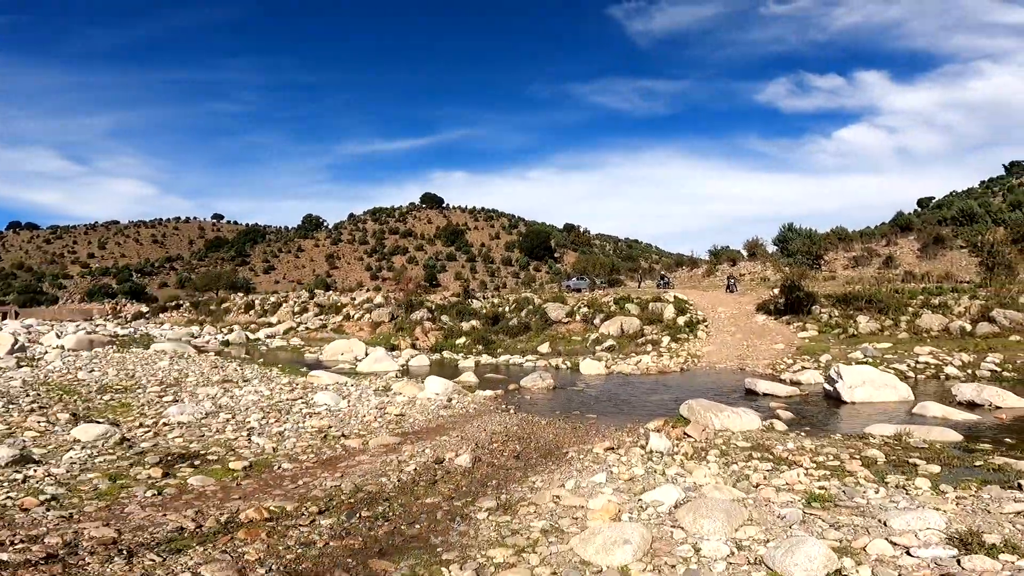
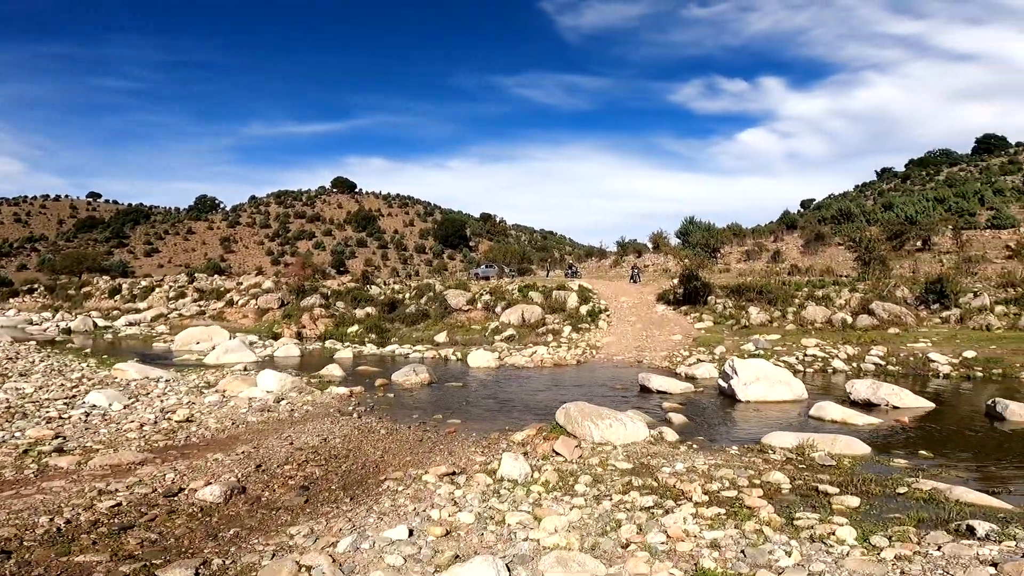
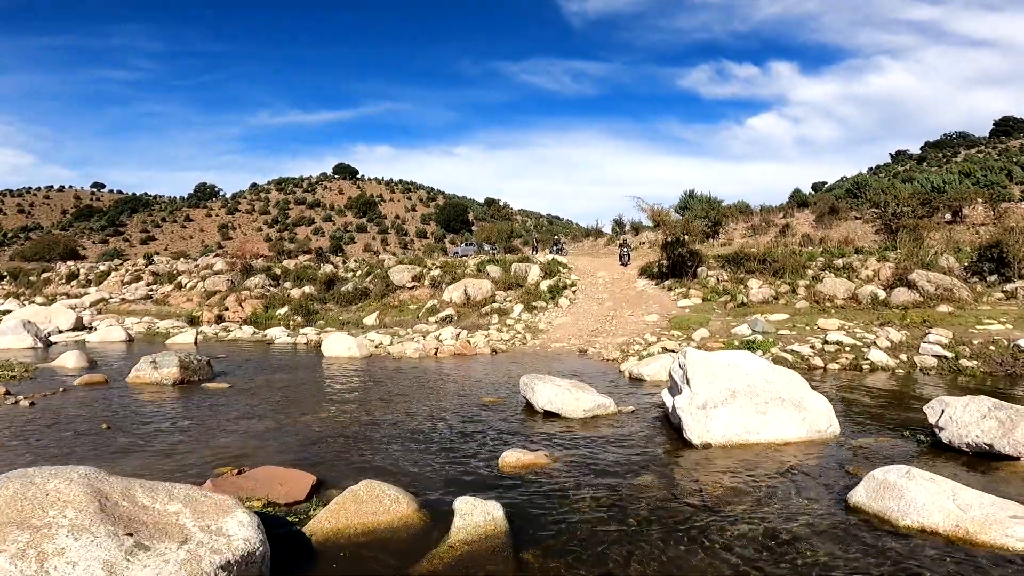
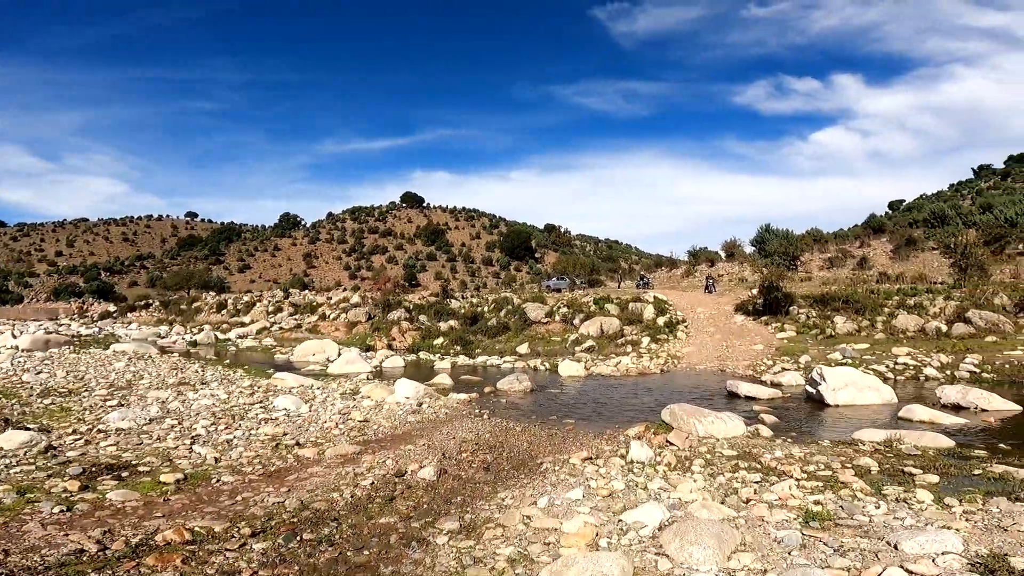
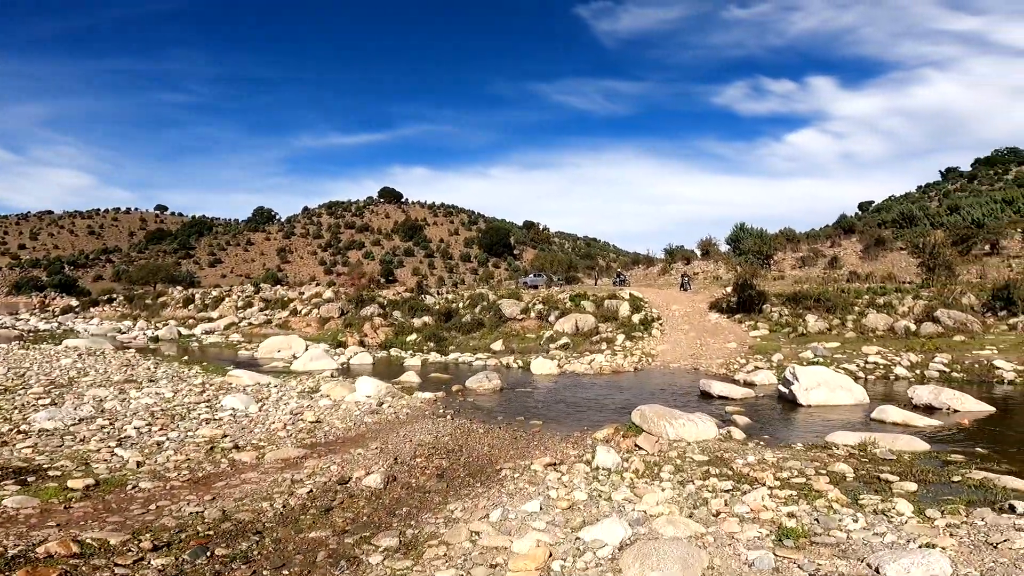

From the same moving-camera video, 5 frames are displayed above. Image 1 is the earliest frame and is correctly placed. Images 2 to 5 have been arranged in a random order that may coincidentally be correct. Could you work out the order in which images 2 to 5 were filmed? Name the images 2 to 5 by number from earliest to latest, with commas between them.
4, 5, 2, 3
